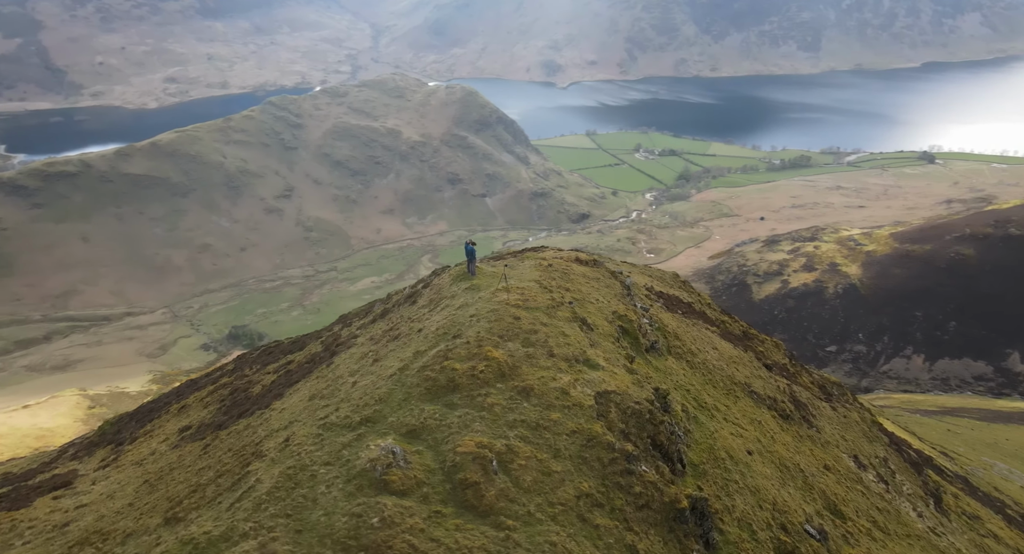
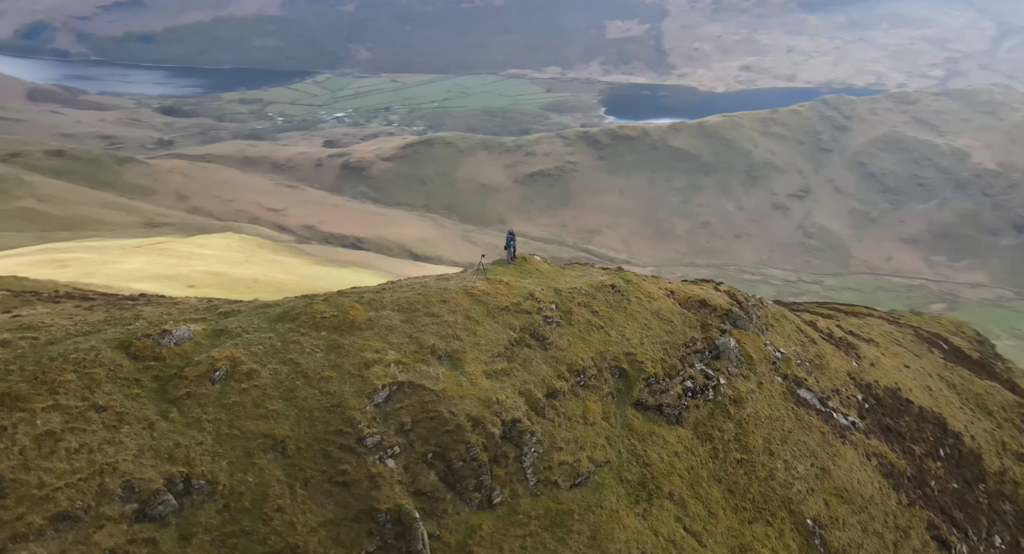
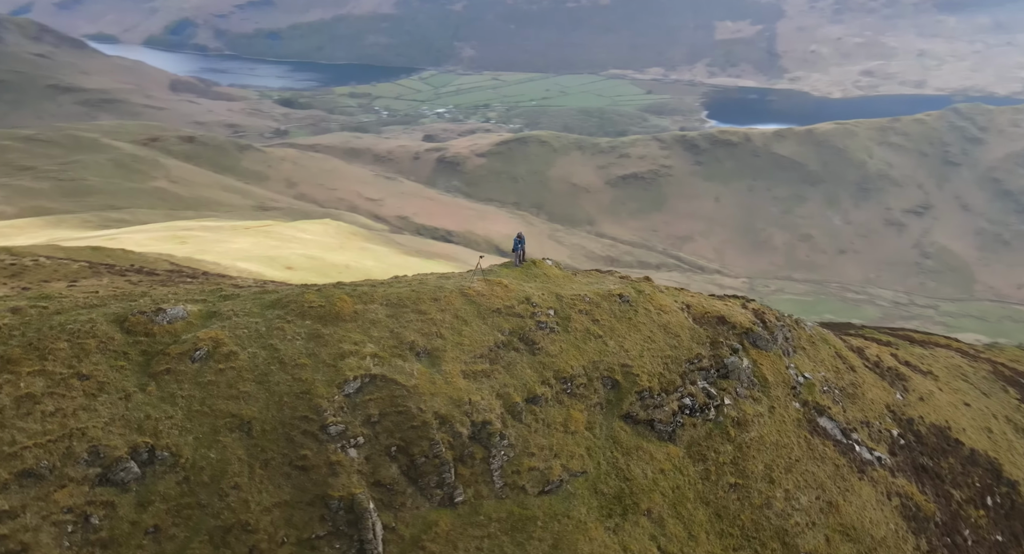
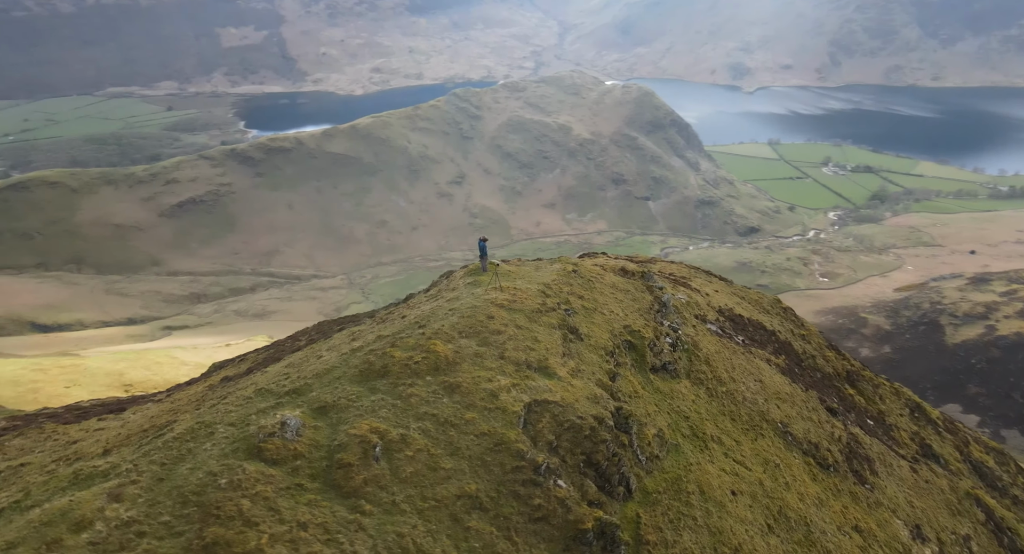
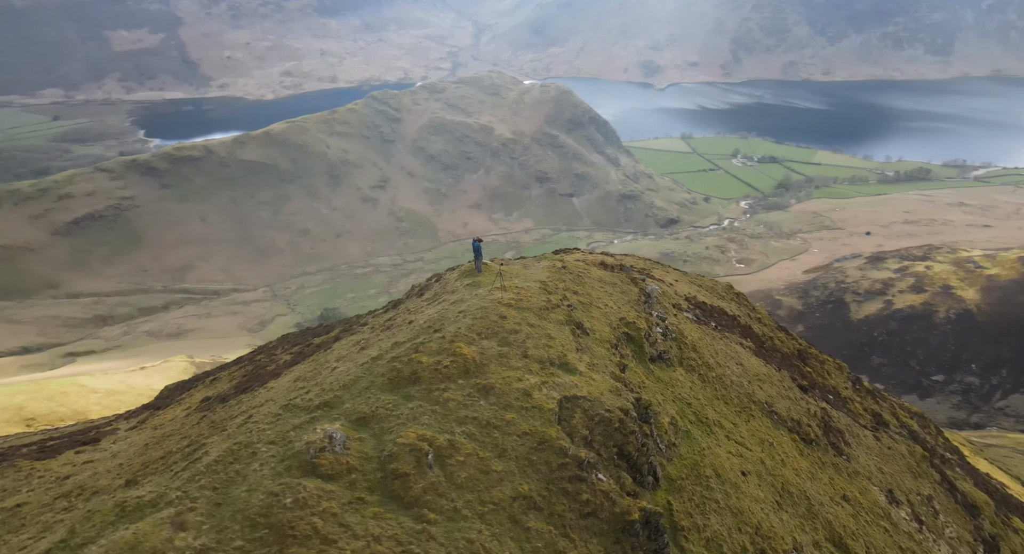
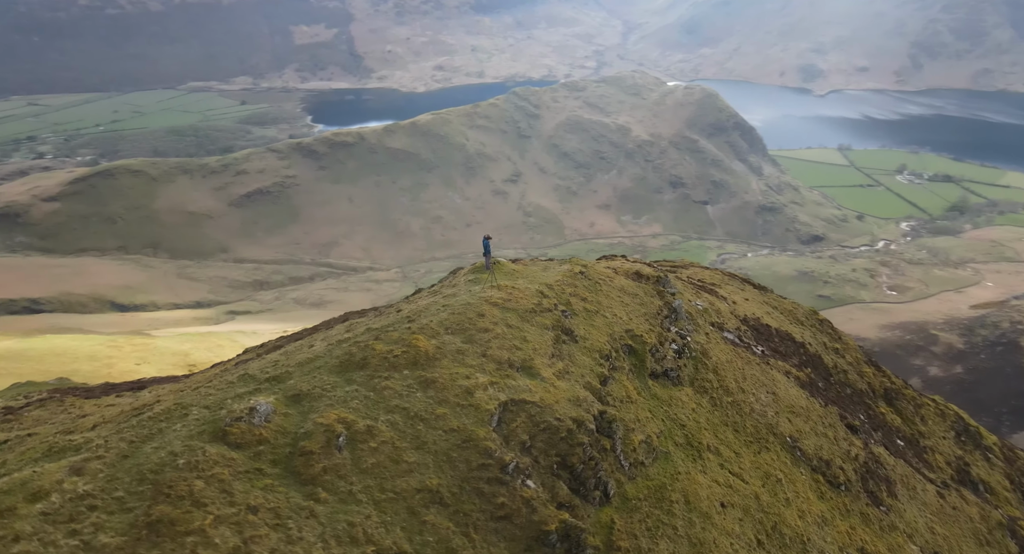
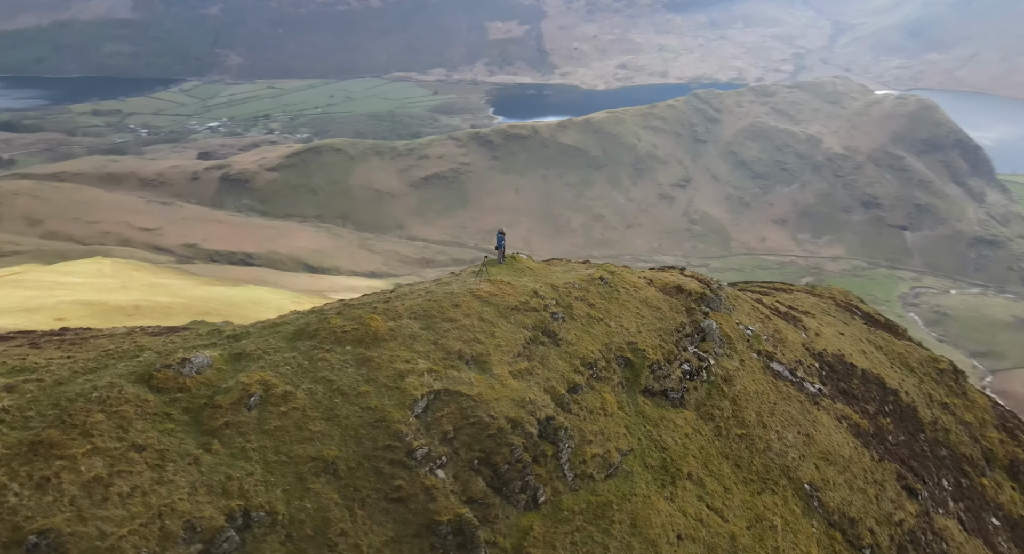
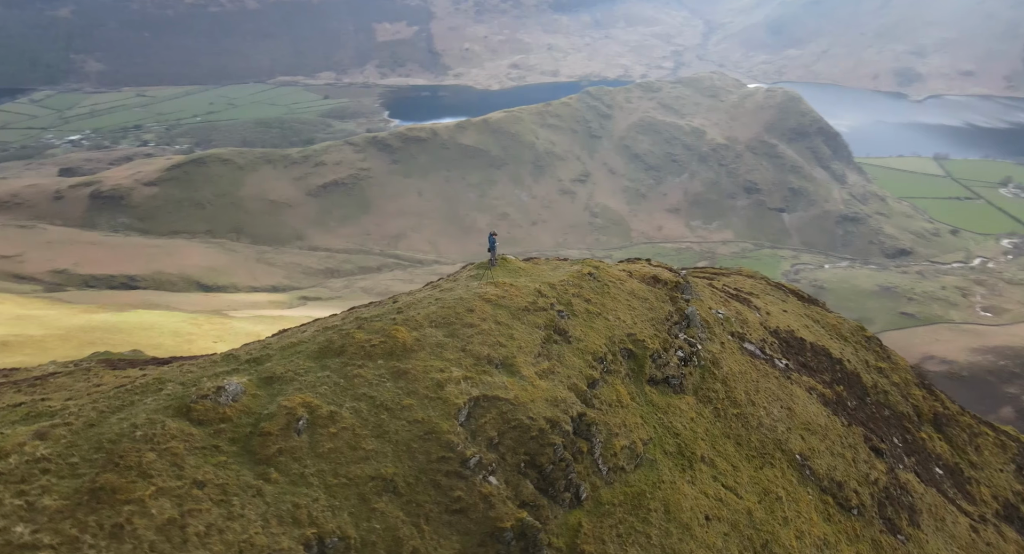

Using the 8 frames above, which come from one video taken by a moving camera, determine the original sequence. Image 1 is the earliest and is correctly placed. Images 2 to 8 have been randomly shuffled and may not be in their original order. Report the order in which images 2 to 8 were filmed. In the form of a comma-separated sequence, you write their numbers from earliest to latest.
5, 4, 6, 8, 7, 2, 3
